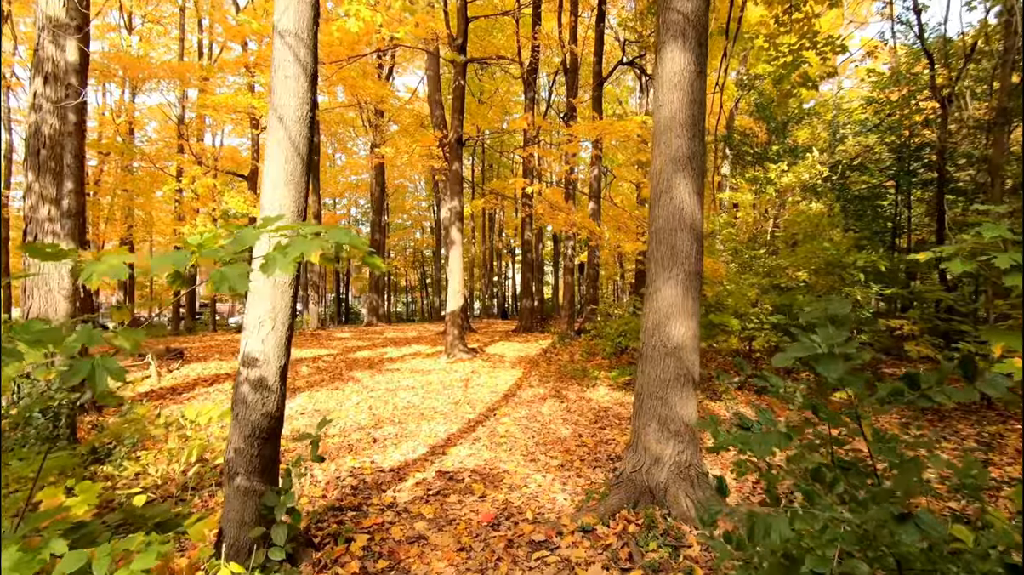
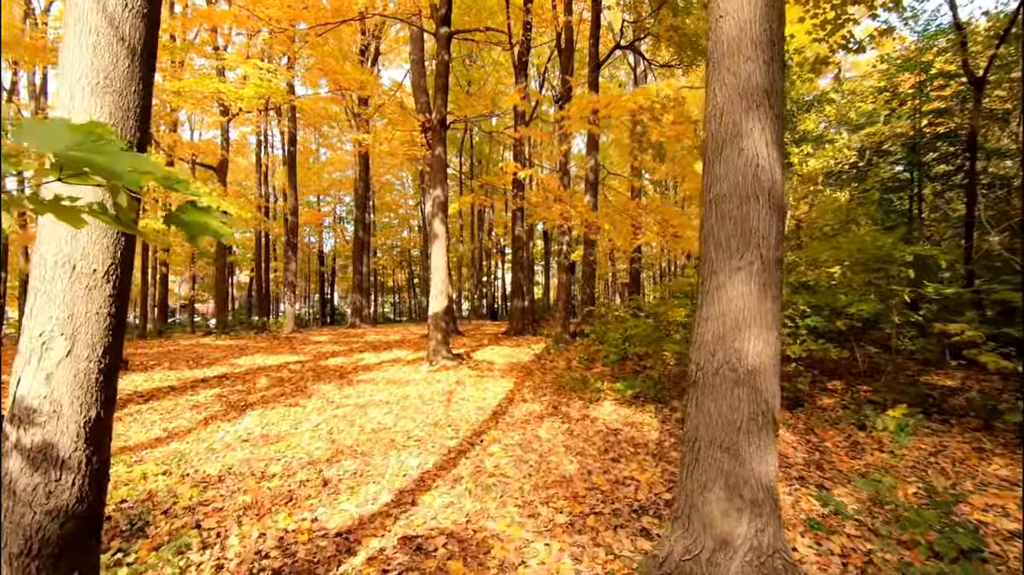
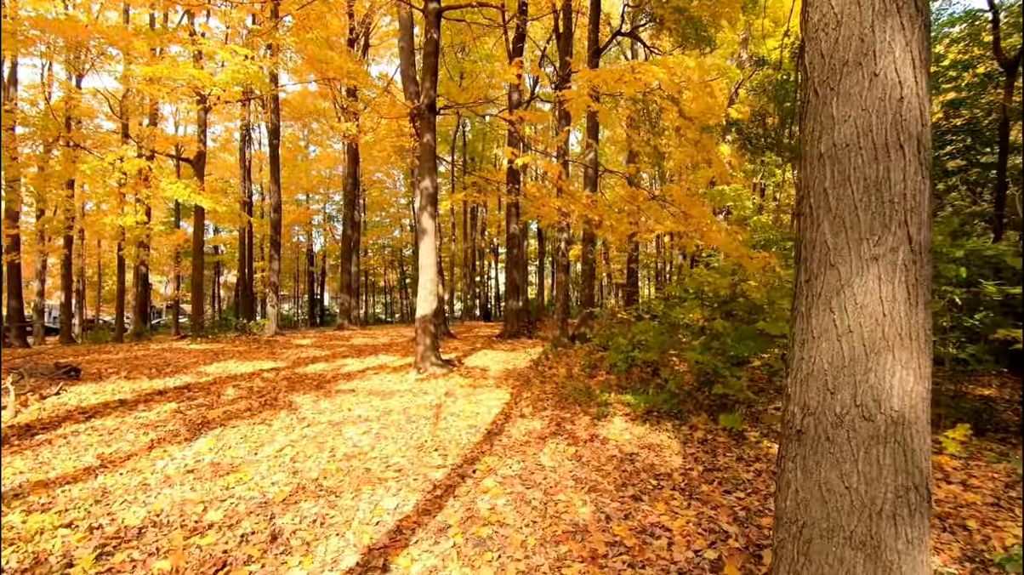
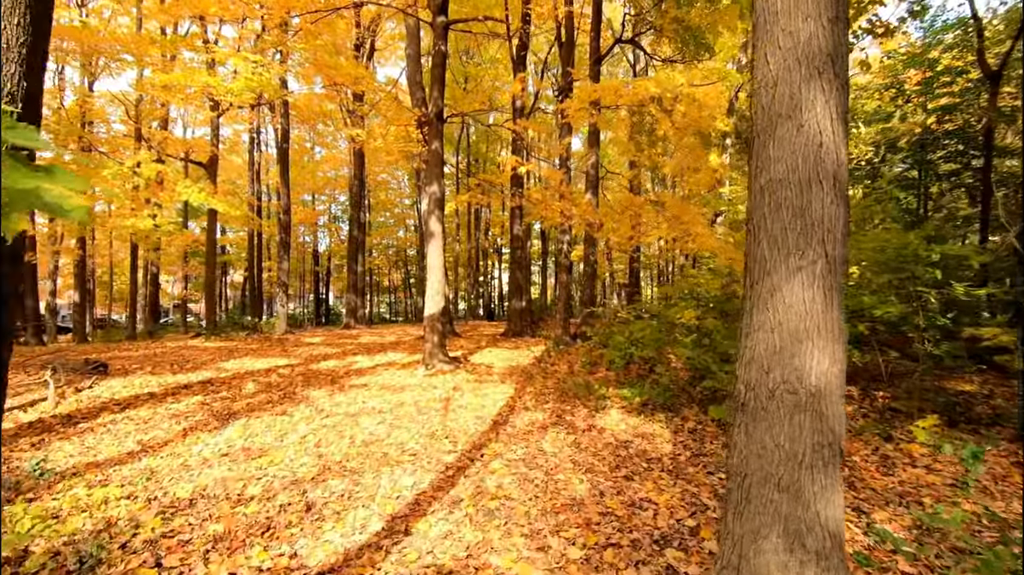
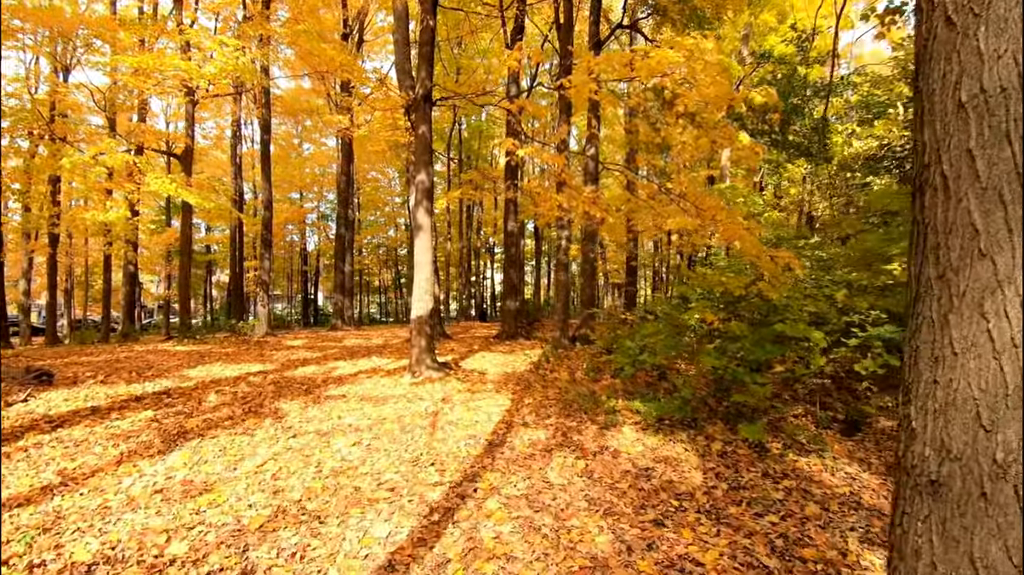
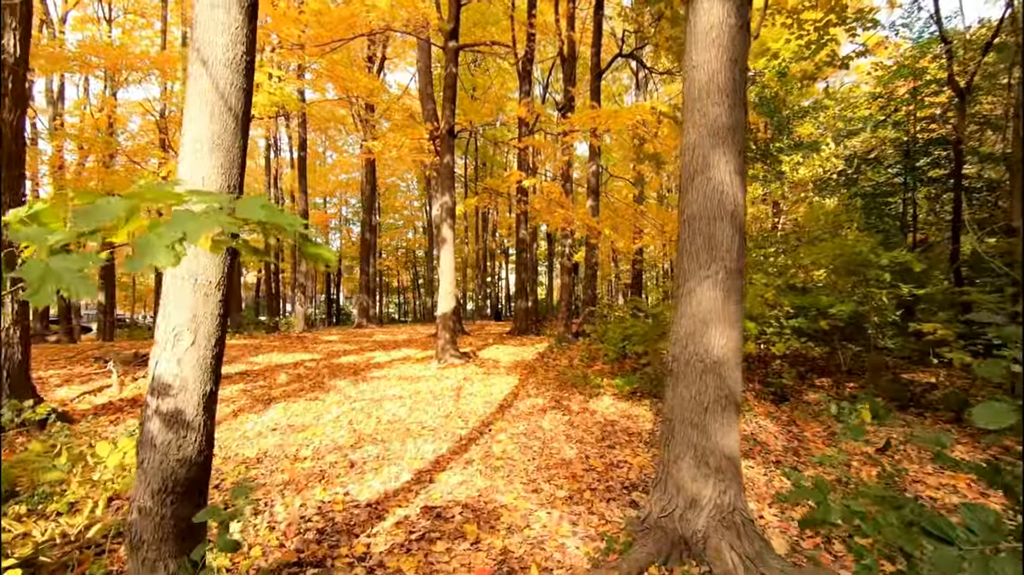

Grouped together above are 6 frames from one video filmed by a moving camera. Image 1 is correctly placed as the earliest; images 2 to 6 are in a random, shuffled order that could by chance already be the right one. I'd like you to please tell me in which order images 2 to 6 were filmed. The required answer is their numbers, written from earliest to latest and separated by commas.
6, 2, 4, 3, 5
